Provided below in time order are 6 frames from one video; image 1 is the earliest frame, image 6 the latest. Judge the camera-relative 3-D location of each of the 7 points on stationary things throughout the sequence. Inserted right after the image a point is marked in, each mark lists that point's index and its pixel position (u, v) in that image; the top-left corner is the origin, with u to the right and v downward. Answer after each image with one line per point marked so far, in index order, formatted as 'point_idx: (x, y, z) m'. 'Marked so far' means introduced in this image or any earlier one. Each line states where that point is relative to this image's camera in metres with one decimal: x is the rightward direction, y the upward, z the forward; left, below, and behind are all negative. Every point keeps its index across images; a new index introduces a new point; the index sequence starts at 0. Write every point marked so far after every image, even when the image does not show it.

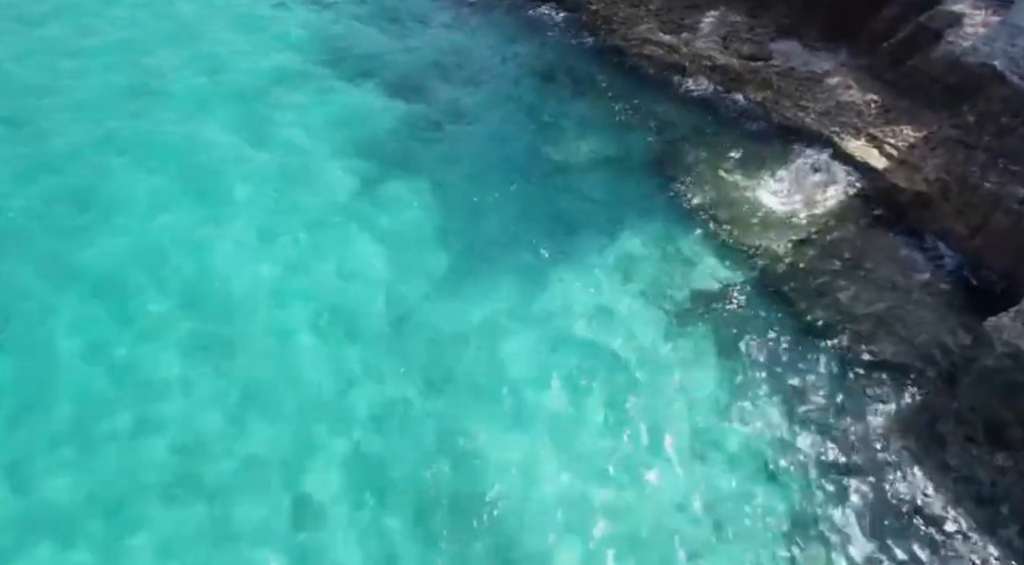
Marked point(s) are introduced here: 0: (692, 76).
0: (+4.1, +4.7, +14.3) m
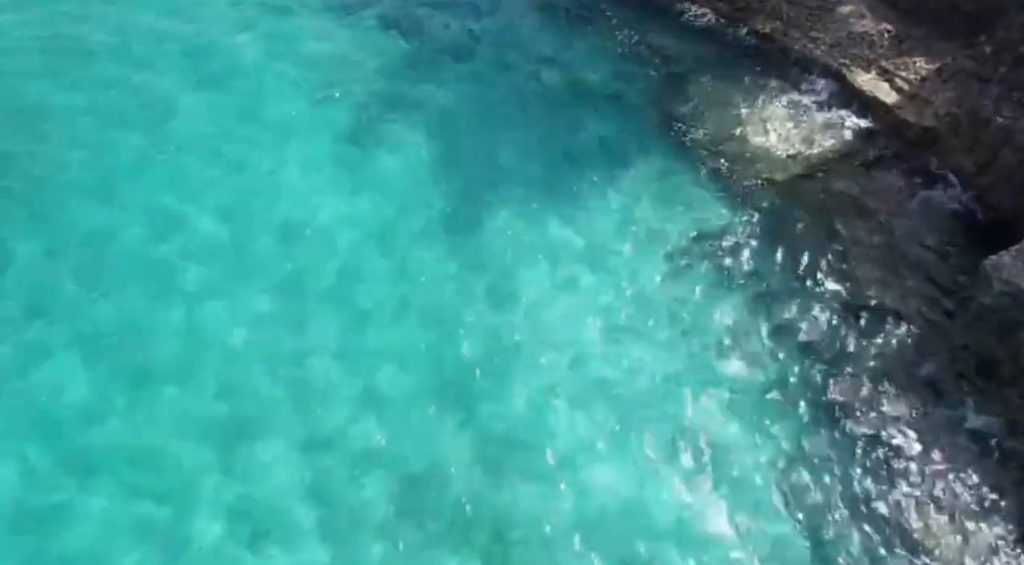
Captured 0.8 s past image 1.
0: (+4.1, +6.0, +13.7) m
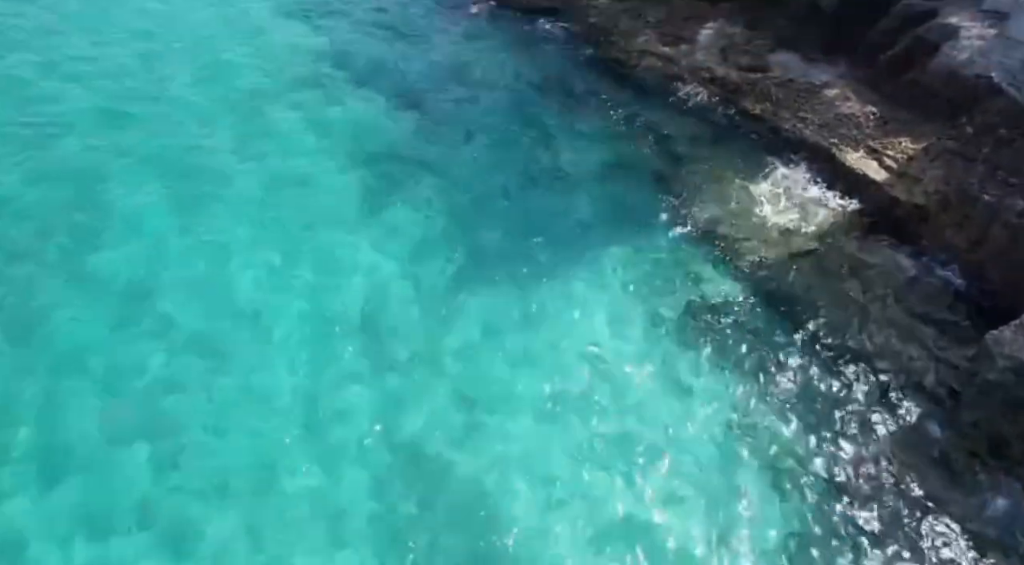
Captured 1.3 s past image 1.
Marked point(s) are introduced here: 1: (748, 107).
0: (+4.1, +4.5, +14.3) m
1: (+5.1, +3.8, +13.6) m
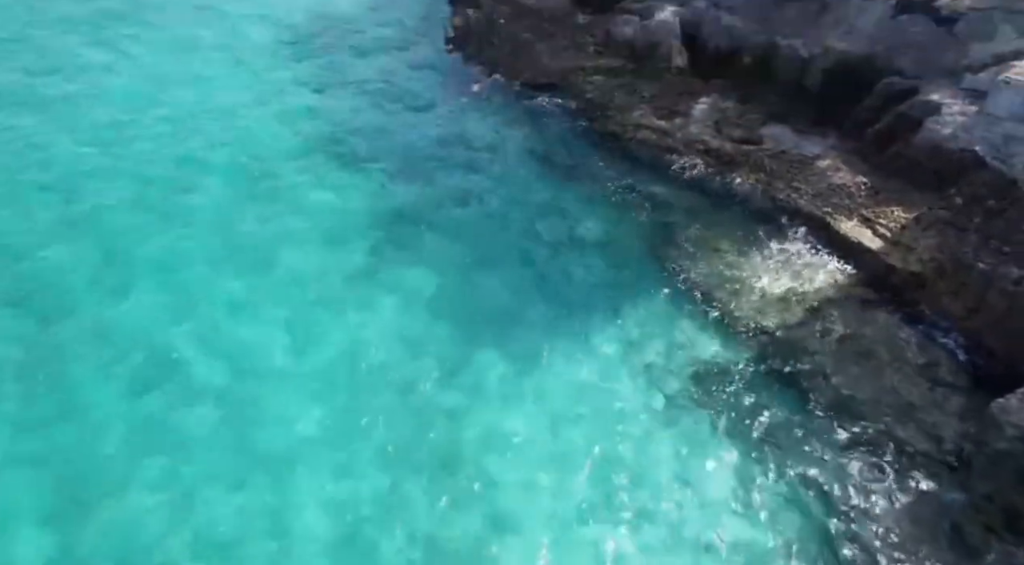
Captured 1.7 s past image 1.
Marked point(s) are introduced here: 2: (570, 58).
0: (+4.1, +2.9, +14.8) m
1: (+5.1, +2.3, +13.9) m
2: (+1.7, +6.7, +18.7) m
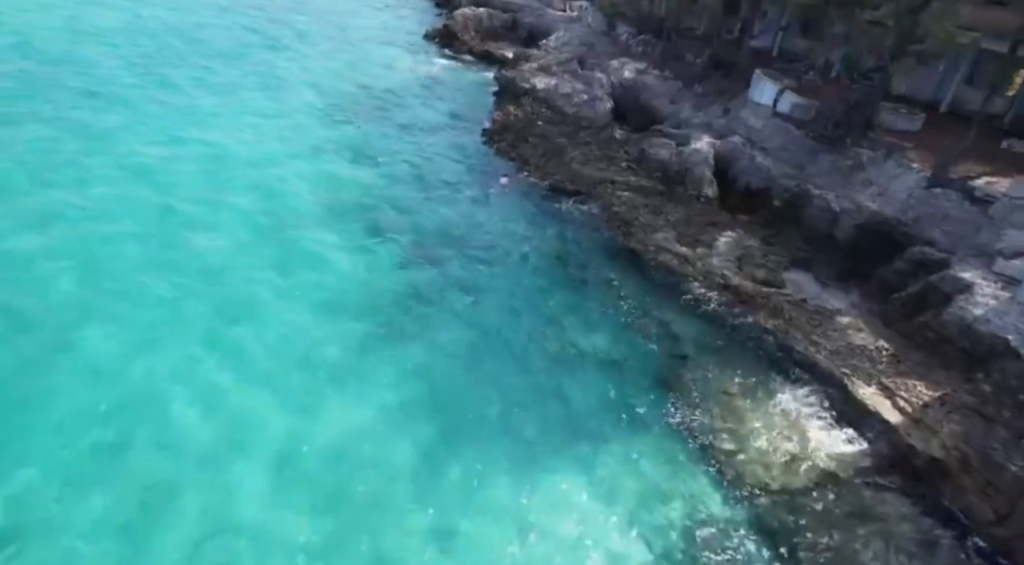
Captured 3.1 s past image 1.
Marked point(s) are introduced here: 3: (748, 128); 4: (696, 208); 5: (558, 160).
0: (+4.4, -0.2, +14.3) m
1: (+5.3, -0.8, +13.4) m
2: (+2.6, +3.4, +18.8) m
3: (+7.2, +4.7, +19.2) m
4: (+5.0, +2.0, +17.1) m
5: (+1.4, +3.7, +19.3) m
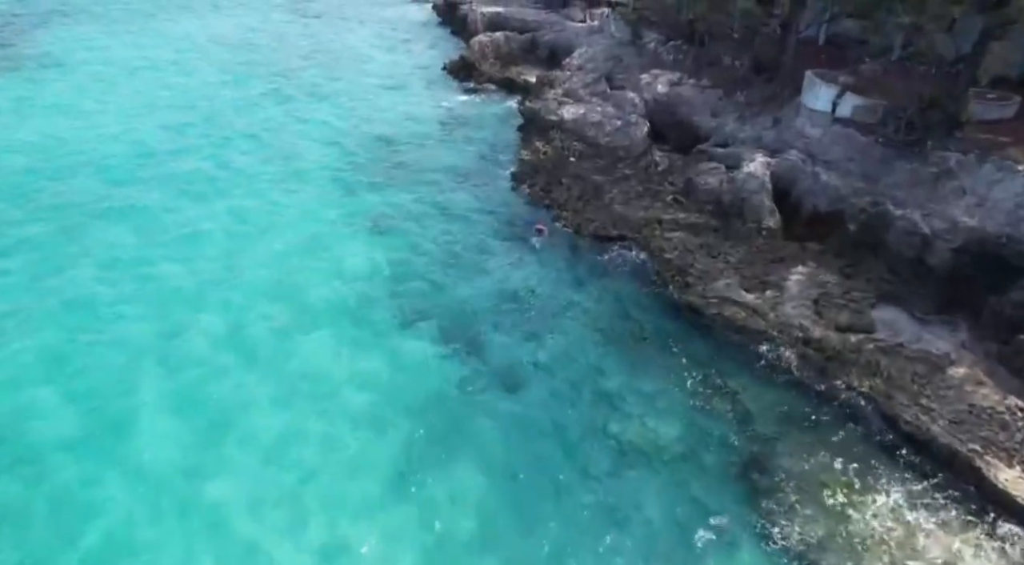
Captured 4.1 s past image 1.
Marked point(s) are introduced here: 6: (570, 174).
0: (+5.3, -1.3, +12.4) m
1: (+6.2, -1.8, +11.4) m
2: (+3.6, +2.1, +17.0) m
3: (+8.0, +3.9, +17.1) m
4: (+5.9, +1.0, +15.1) m
5: (+2.4, +2.3, +17.7) m
6: (+1.8, +3.3, +19.3) m
